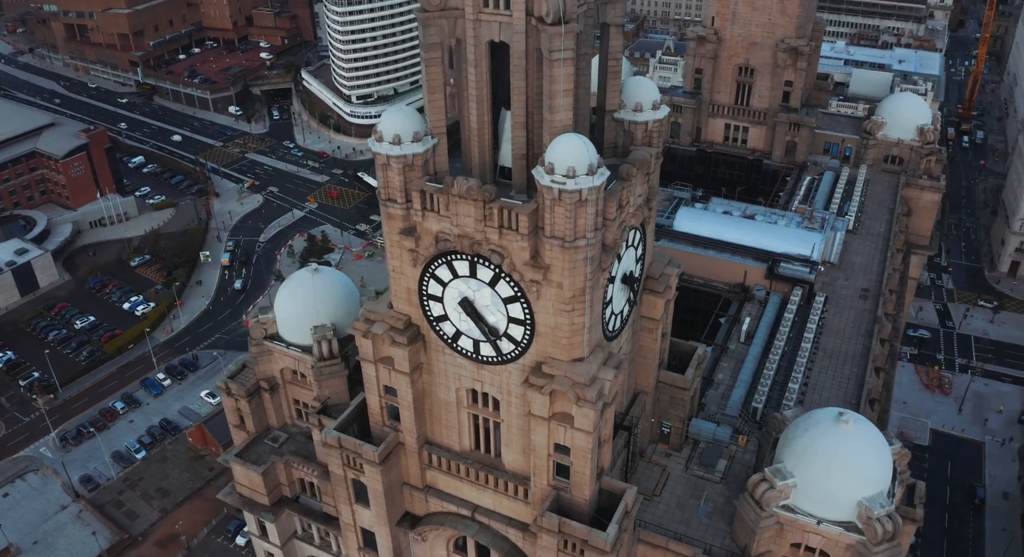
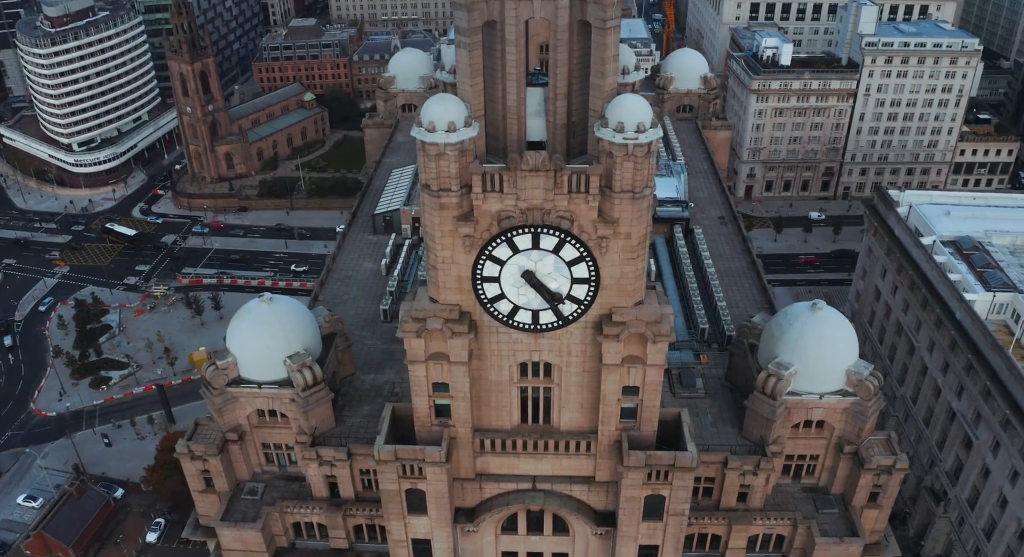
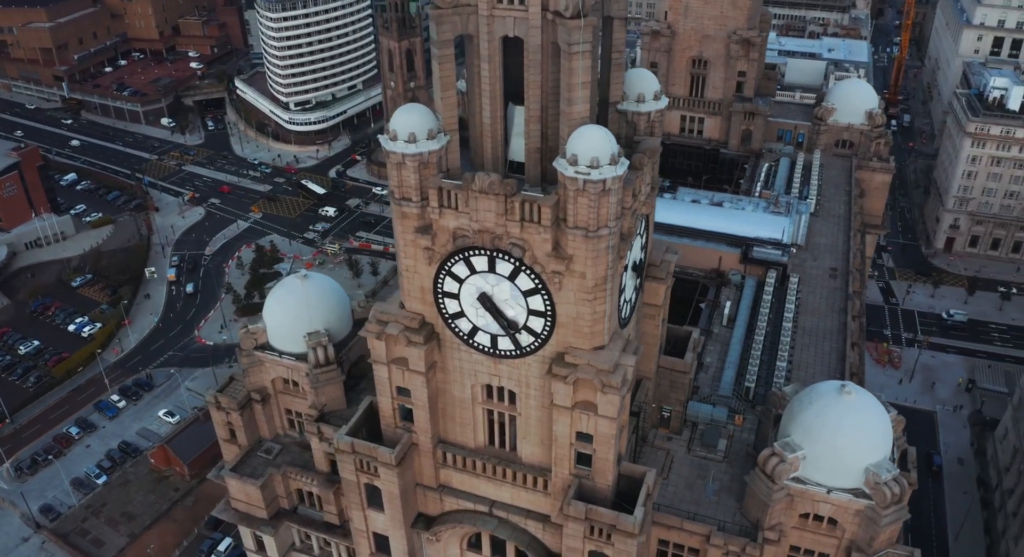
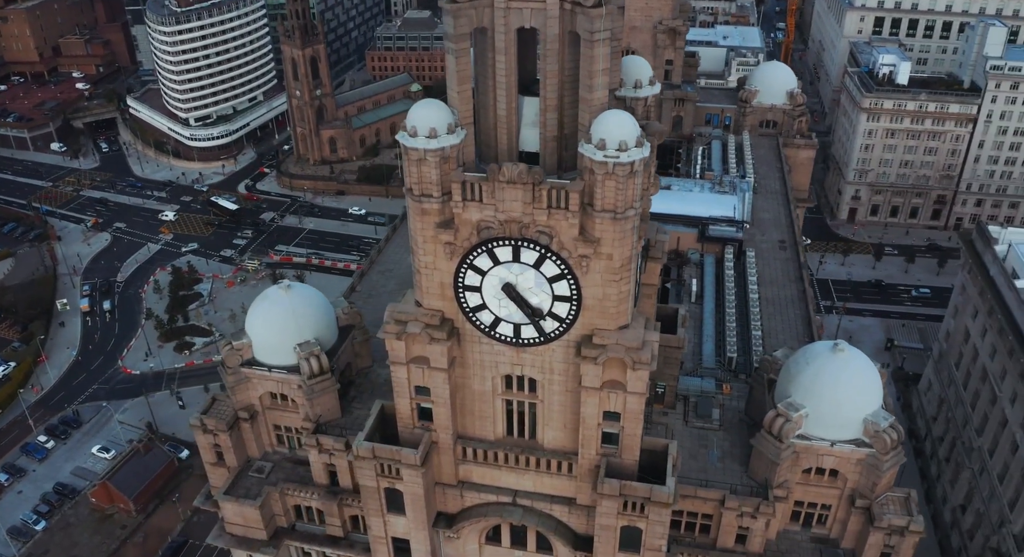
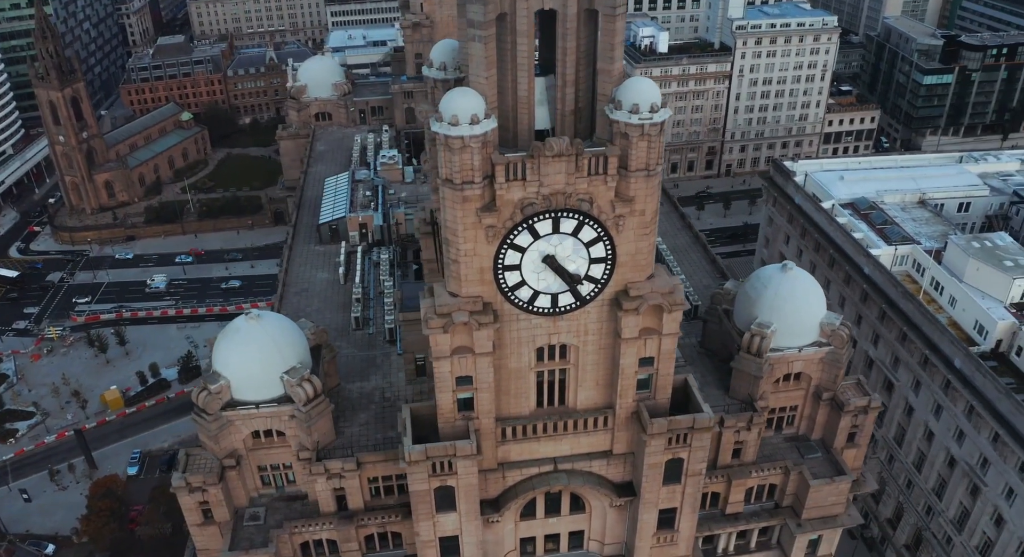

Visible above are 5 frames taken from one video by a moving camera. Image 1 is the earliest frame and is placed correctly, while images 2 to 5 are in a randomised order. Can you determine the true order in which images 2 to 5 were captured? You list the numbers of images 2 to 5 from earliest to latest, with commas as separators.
3, 4, 2, 5
